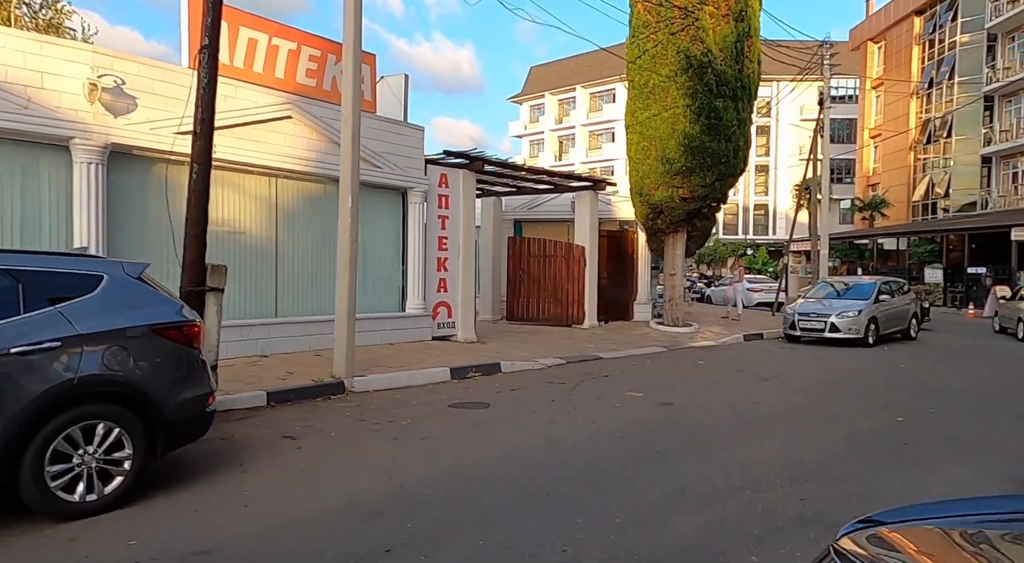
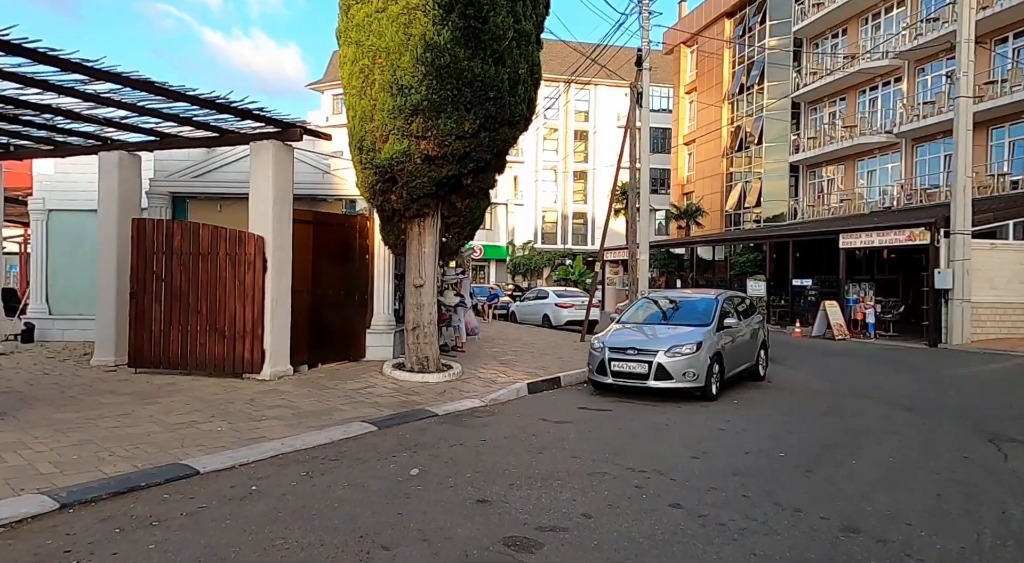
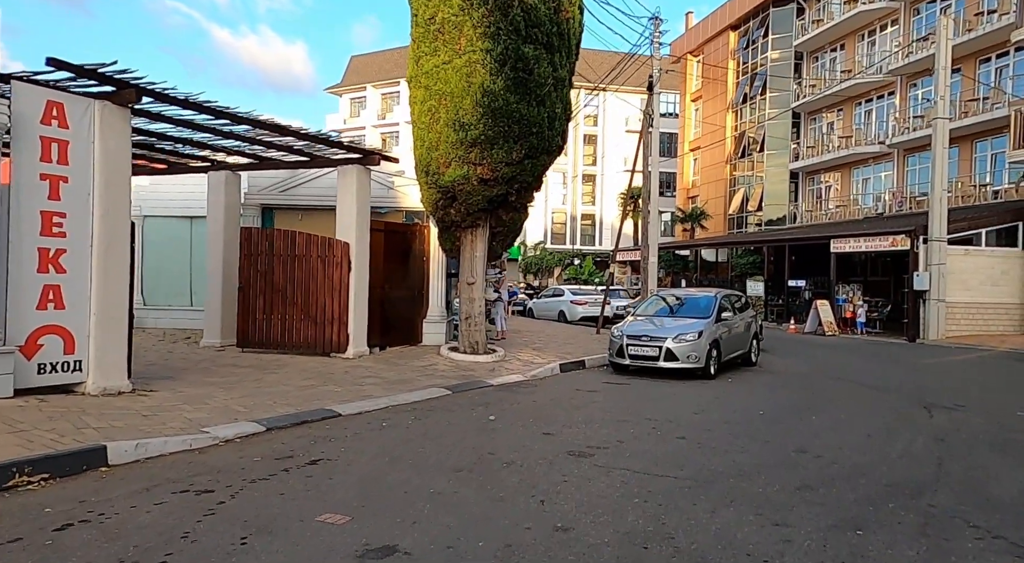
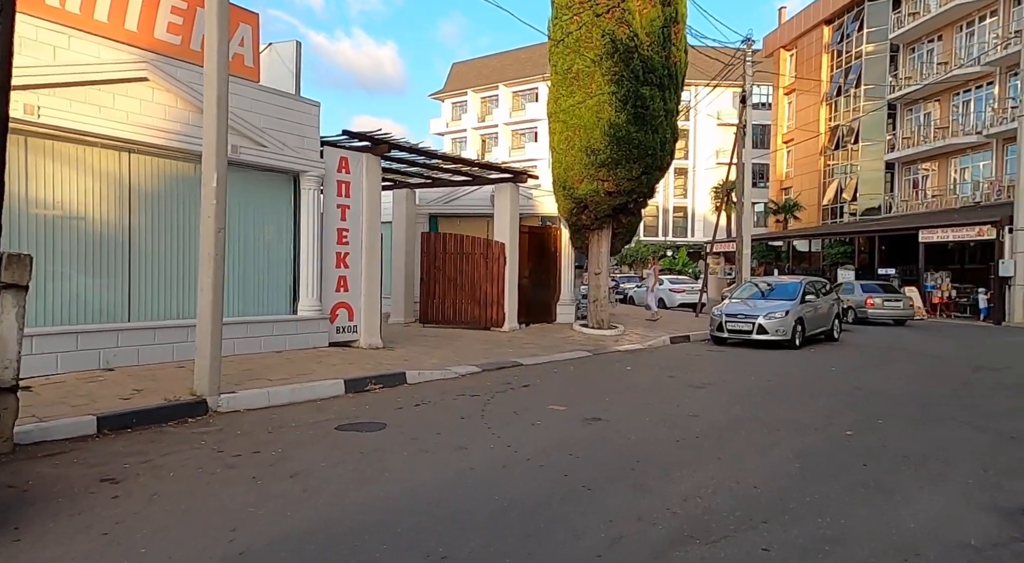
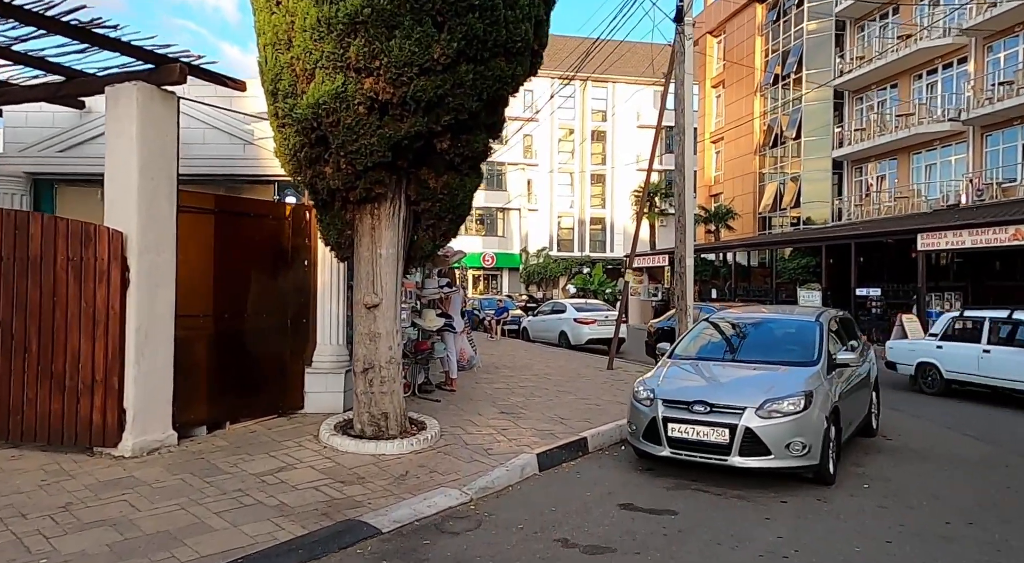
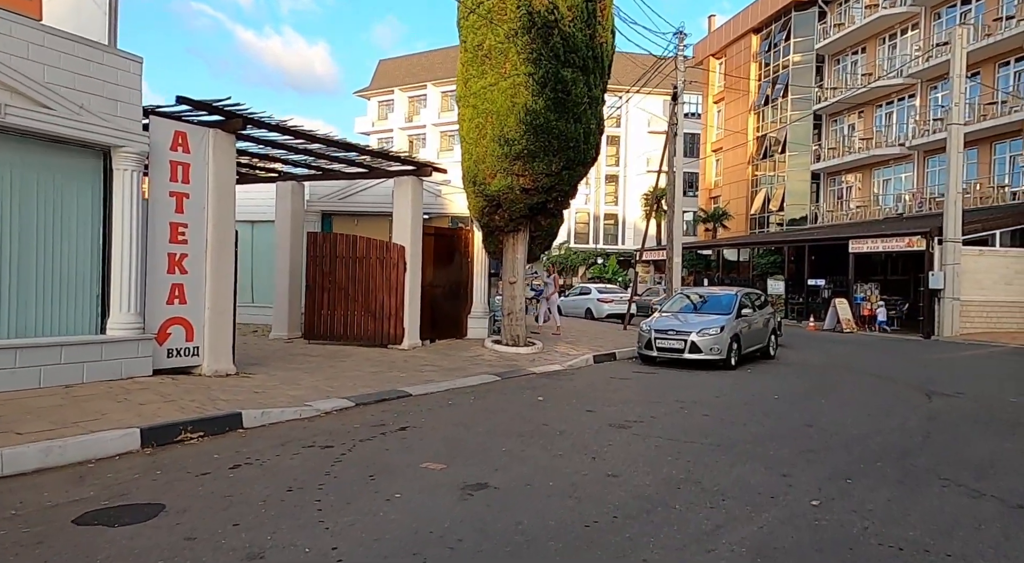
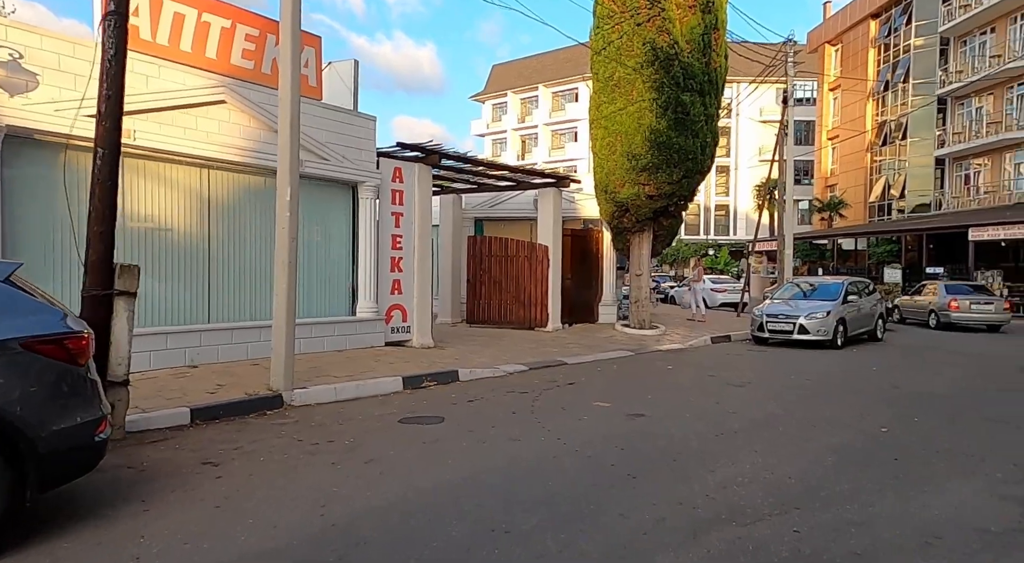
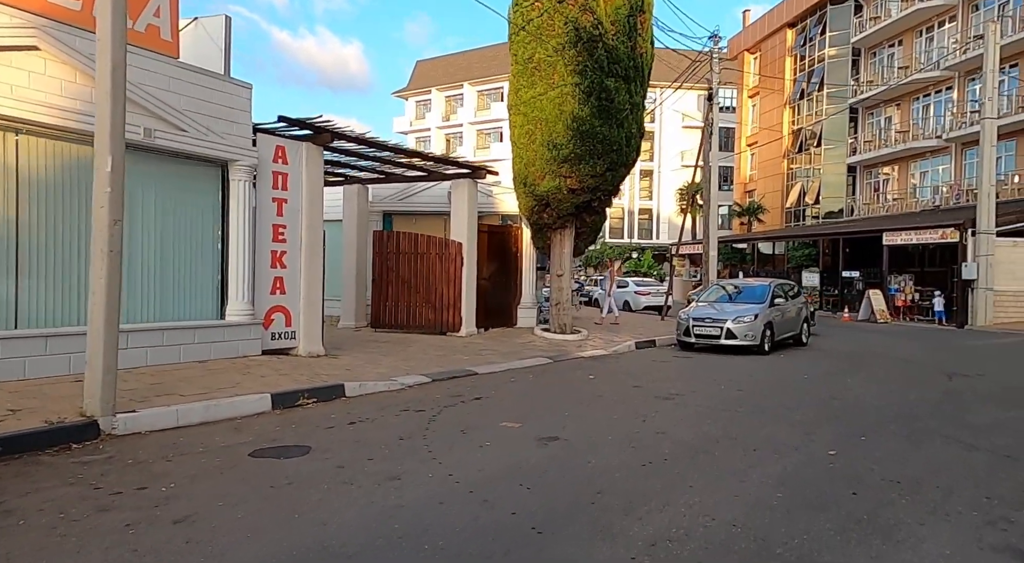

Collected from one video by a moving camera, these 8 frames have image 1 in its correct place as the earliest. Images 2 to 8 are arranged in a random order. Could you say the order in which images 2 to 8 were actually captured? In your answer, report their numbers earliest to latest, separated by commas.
7, 4, 8, 6, 3, 2, 5
